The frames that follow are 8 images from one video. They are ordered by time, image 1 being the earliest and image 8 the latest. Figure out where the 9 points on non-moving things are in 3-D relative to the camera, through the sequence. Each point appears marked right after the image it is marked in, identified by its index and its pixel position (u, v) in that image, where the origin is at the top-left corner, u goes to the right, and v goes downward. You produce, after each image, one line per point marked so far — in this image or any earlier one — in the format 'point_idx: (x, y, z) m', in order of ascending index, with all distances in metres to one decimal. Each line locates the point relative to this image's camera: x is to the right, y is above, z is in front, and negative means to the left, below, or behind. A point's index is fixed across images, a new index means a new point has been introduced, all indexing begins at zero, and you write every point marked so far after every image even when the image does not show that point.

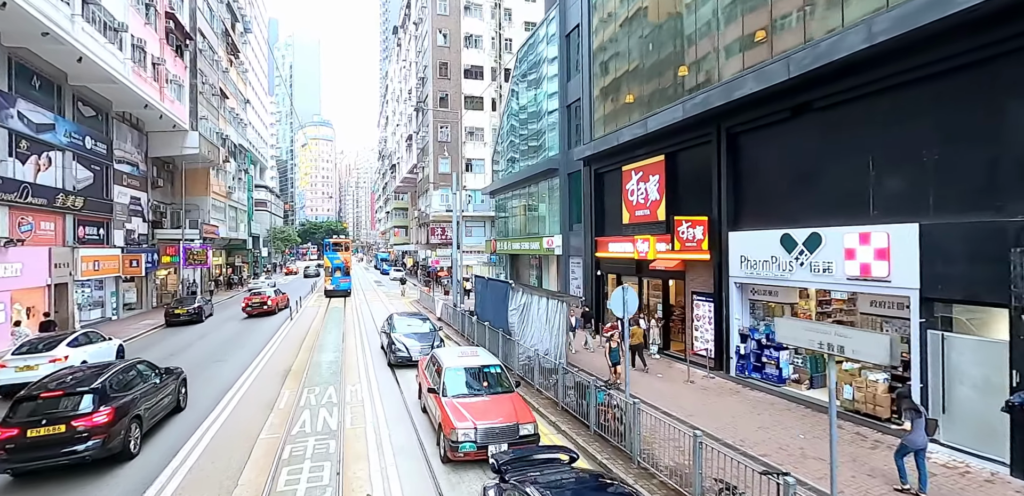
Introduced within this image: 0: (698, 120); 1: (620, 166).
0: (+5.4, +3.7, +12.9) m
1: (+4.2, +3.2, +17.0) m
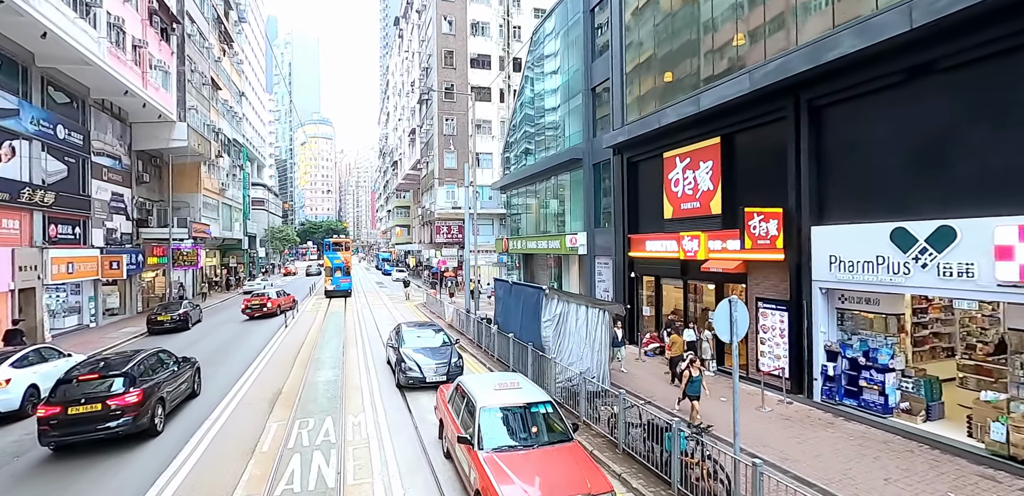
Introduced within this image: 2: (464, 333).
0: (+6.2, +3.7, +10.7) m
1: (+5.0, +3.2, +14.9) m
2: (-1.9, -3.5, +18.1) m
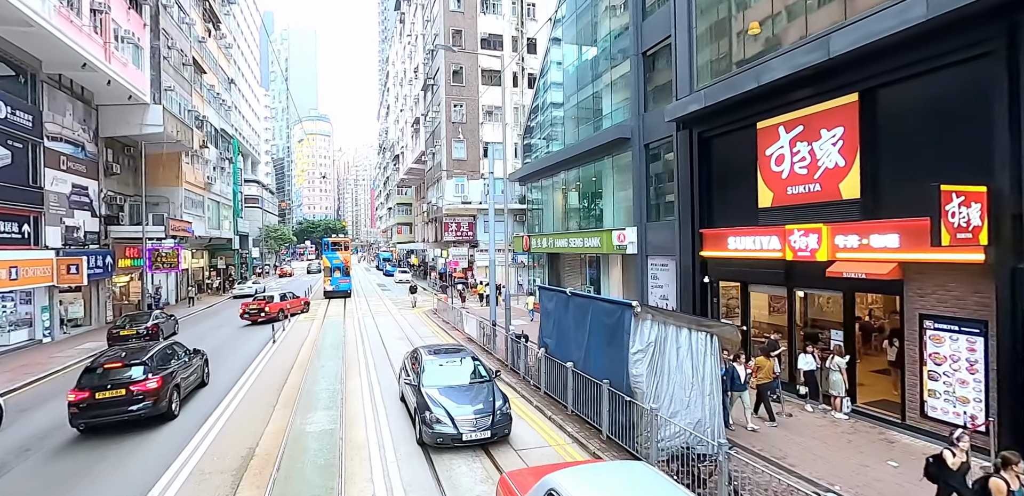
0: (+7.4, +3.8, +7.4) m
1: (+6.2, +3.3, +11.6) m
2: (-0.7, -3.4, +14.8) m
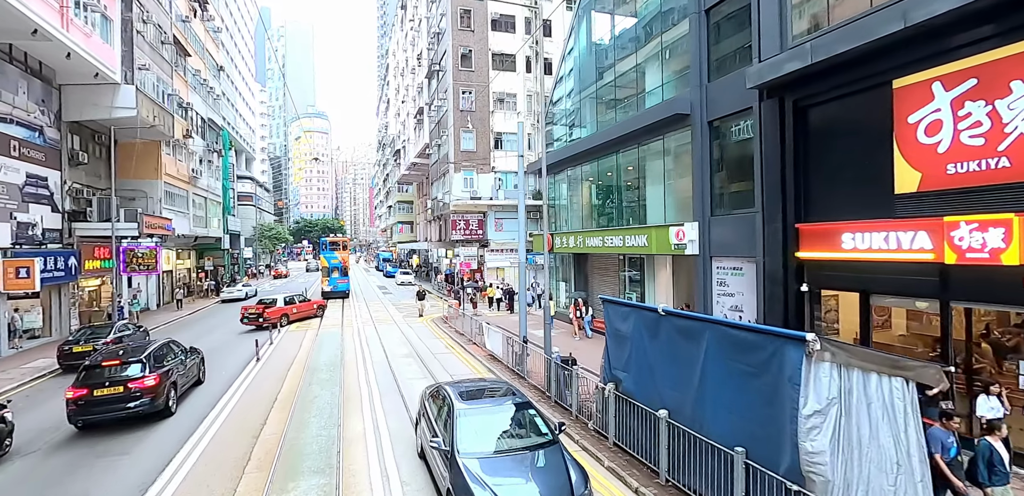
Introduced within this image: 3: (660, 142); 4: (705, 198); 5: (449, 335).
0: (+8.4, +3.8, +4.6) m
1: (+7.2, +3.3, +8.8) m
2: (+0.3, -3.4, +12.0) m
3: (+5.0, +3.6, +15.1) m
4: (+5.6, +1.5, +13.1) m
5: (-2.5, -3.5, +18.0) m
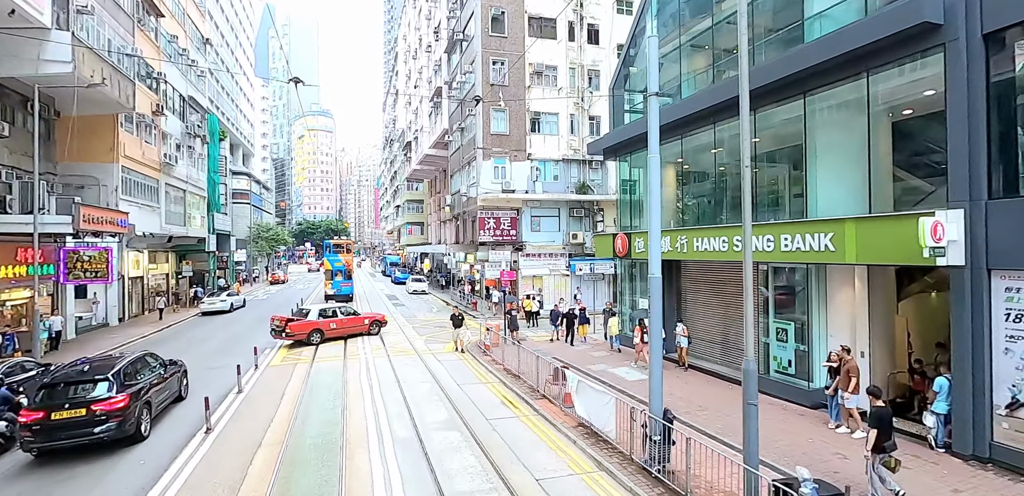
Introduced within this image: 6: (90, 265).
0: (+10.5, +3.8, -0.8) m
1: (+9.3, +3.2, +3.3) m
2: (+2.4, -3.5, +6.5) m
3: (+7.2, +3.5, +9.7) m
4: (+7.8, +1.3, +7.7) m
5: (-0.4, -3.6, +12.5) m
6: (-17.4, -0.7, +18.5) m
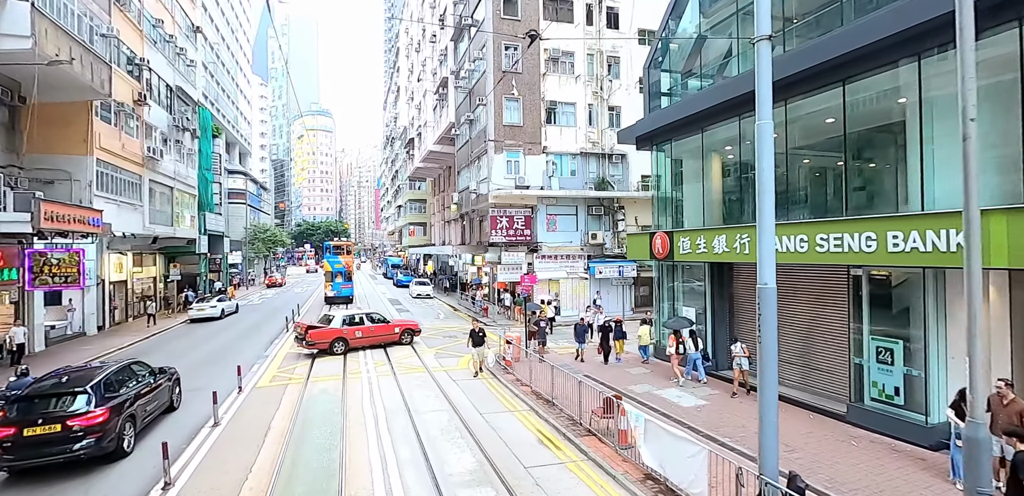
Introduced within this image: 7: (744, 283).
0: (+11.2, +3.8, -2.8) m
1: (+10.0, +3.2, +1.3) m
2: (+3.1, -3.5, +4.5) m
3: (+7.9, +3.5, +7.7) m
4: (+8.5, +1.4, +5.7) m
5: (+0.3, -3.6, +10.5) m
6: (-16.7, -0.7, +16.5) m
7: (+6.5, -1.0, +12.6) m
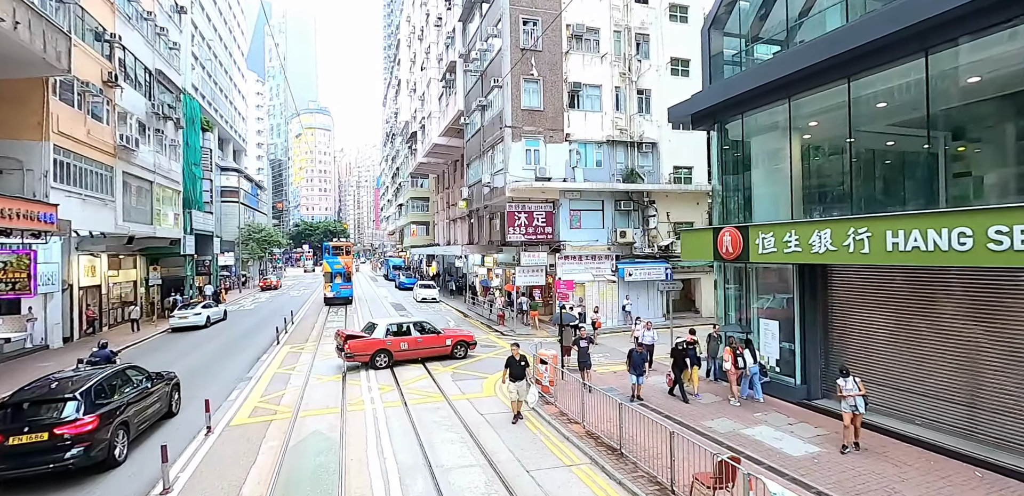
0: (+12.2, +3.9, -5.3) m
1: (+10.9, +3.3, -1.2) m
2: (+4.1, -3.5, +2.0) m
3: (+8.8, +3.5, +5.2) m
4: (+9.4, +1.4, +3.2) m
5: (+1.2, -3.6, +8.0) m
6: (-15.7, -0.8, +13.9) m
7: (+7.4, -1.0, +10.1) m
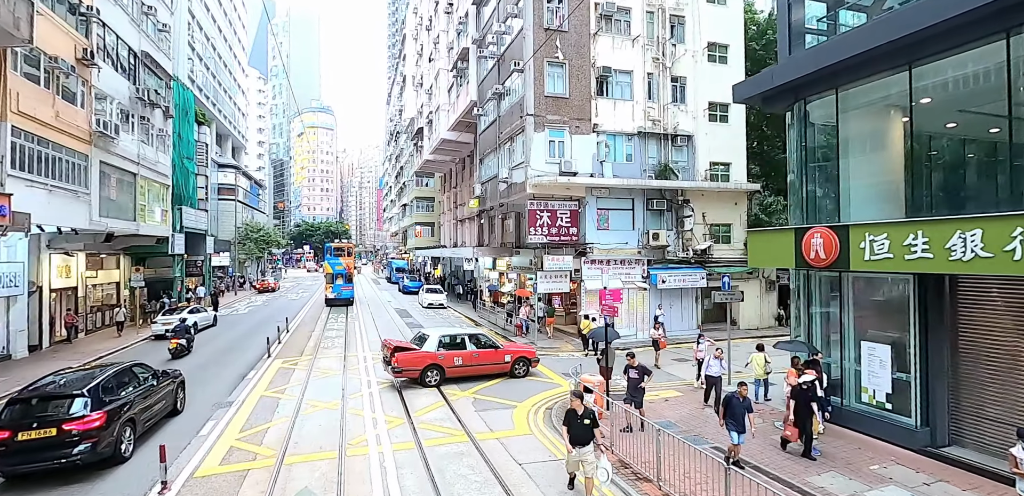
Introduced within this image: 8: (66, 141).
0: (+13.0, +3.8, -7.4) m
1: (+11.7, +3.2, -3.3) m
2: (+4.8, -3.5, -0.2) m
3: (+9.6, +3.4, +3.1) m
4: (+10.2, +1.3, +1.0) m
5: (+2.0, -3.6, +5.8) m
6: (-14.9, -0.7, +11.8) m
7: (+8.2, -1.1, +7.9) m
8: (-16.1, +3.8, +16.1) m
